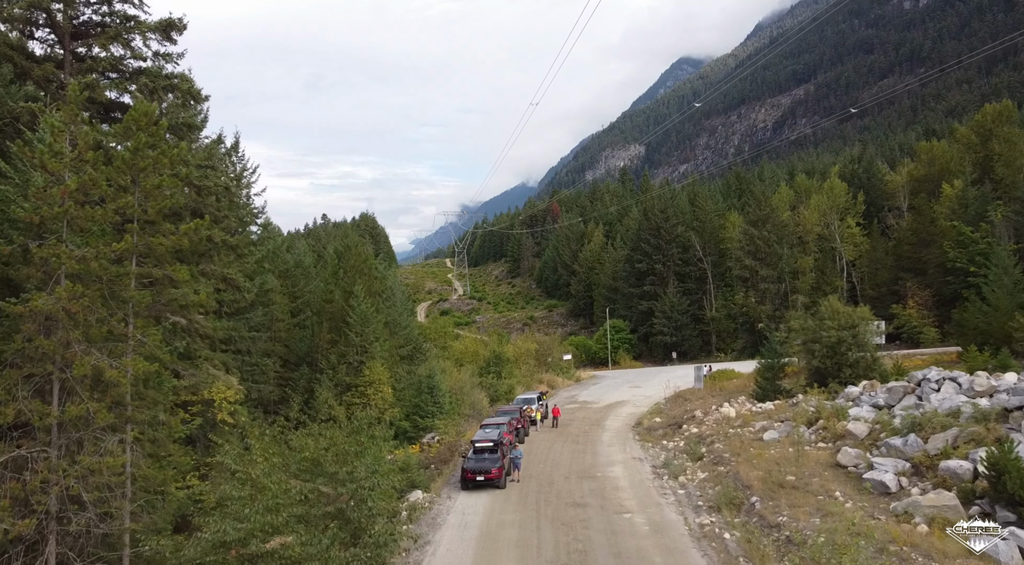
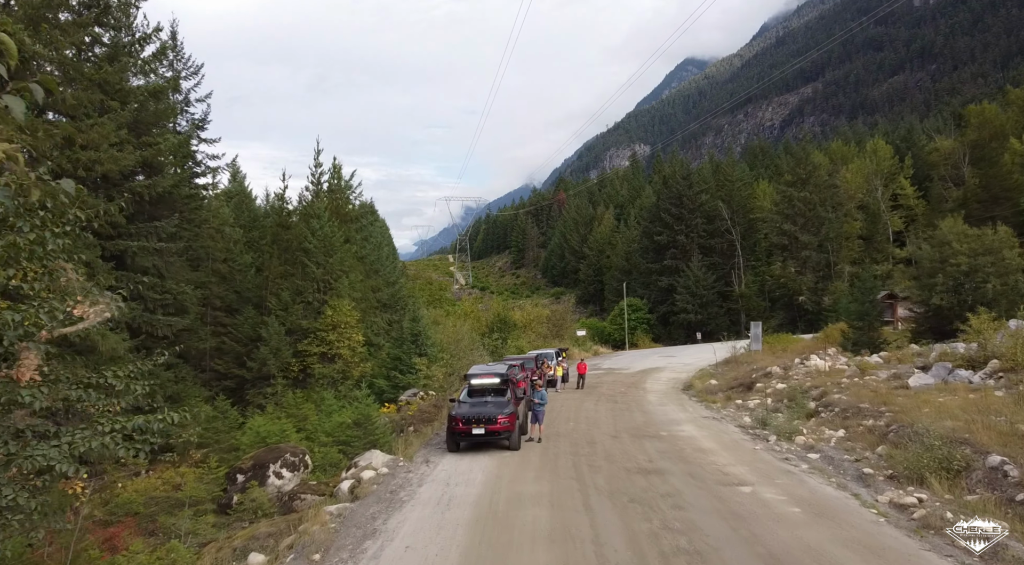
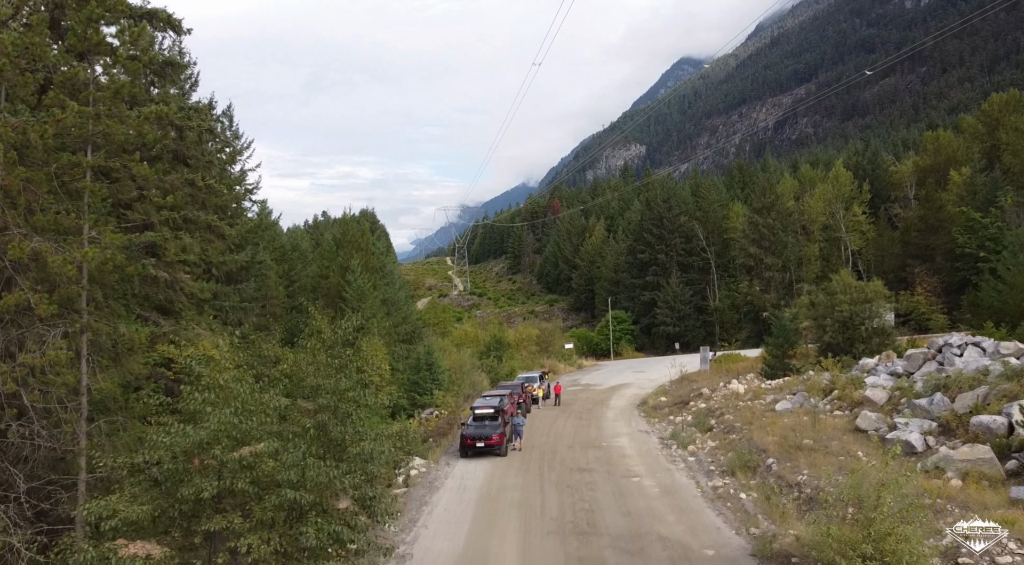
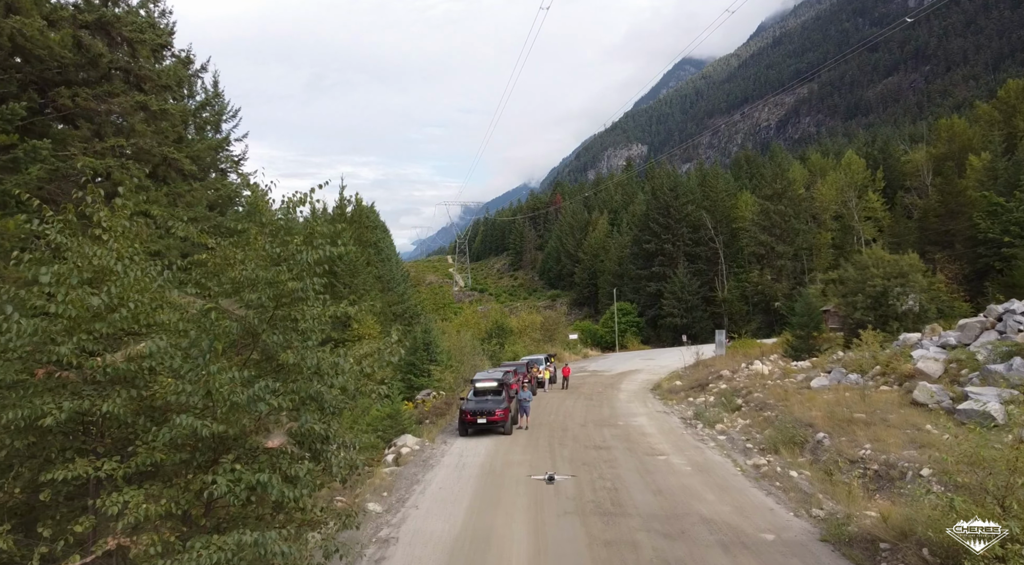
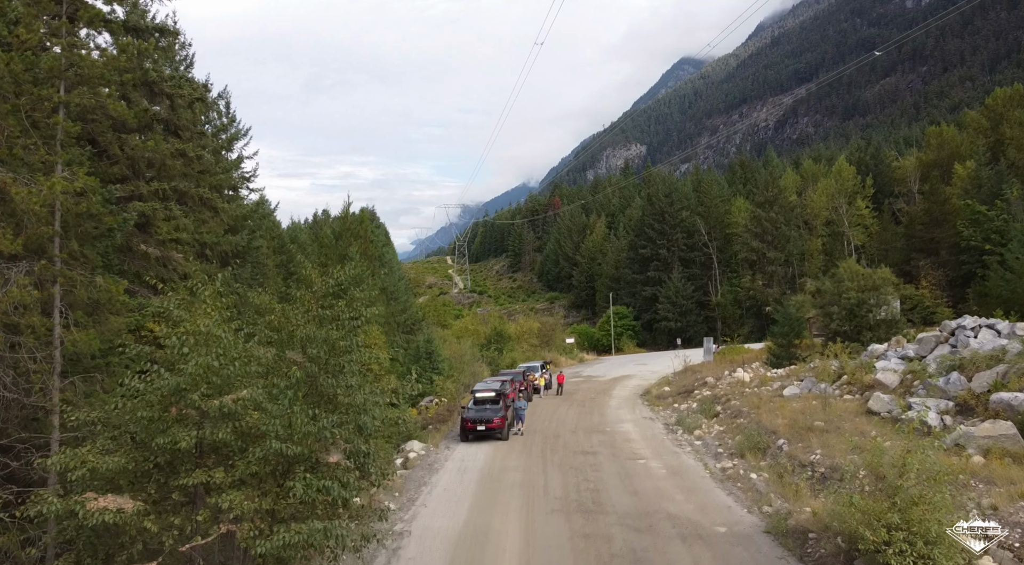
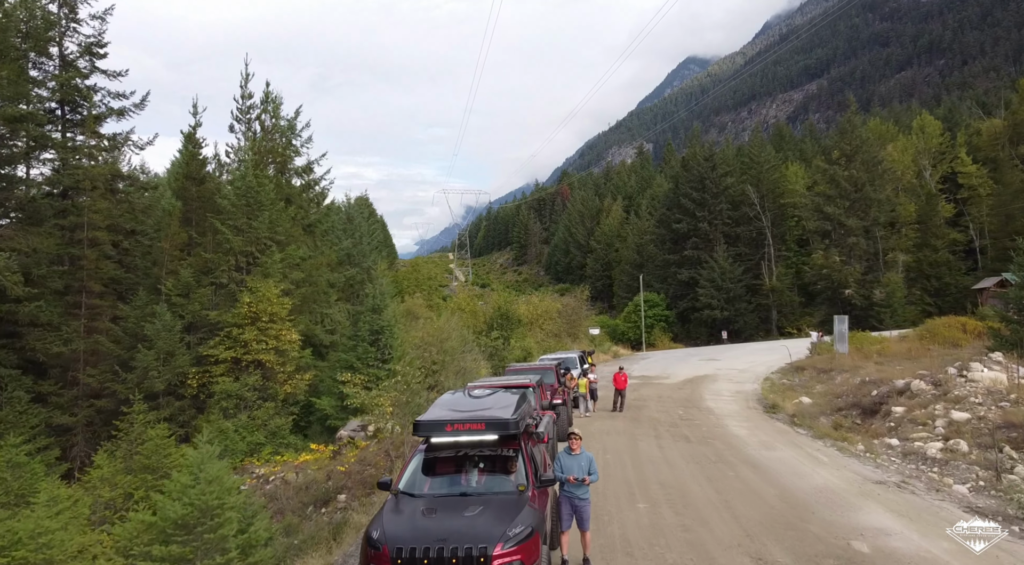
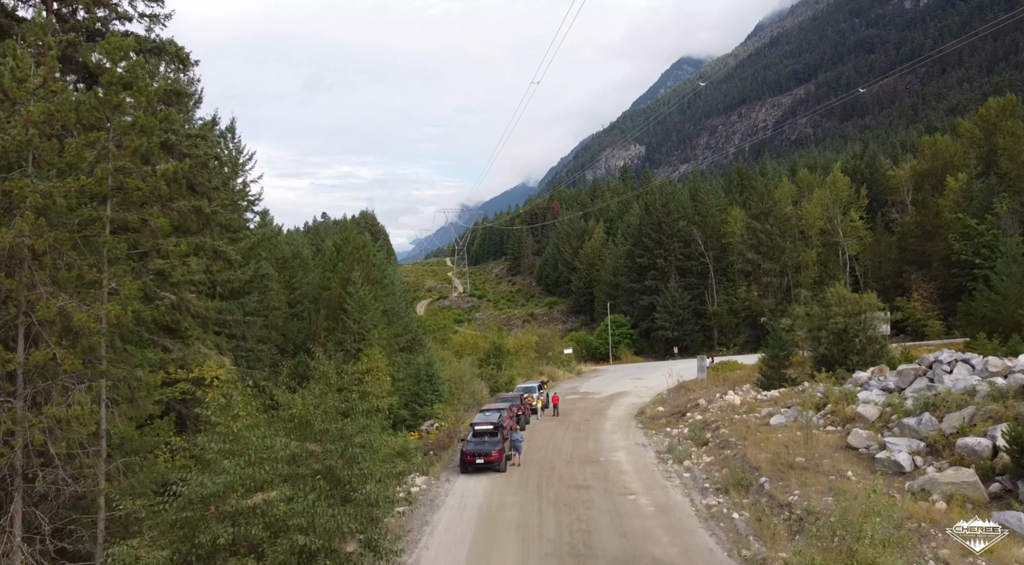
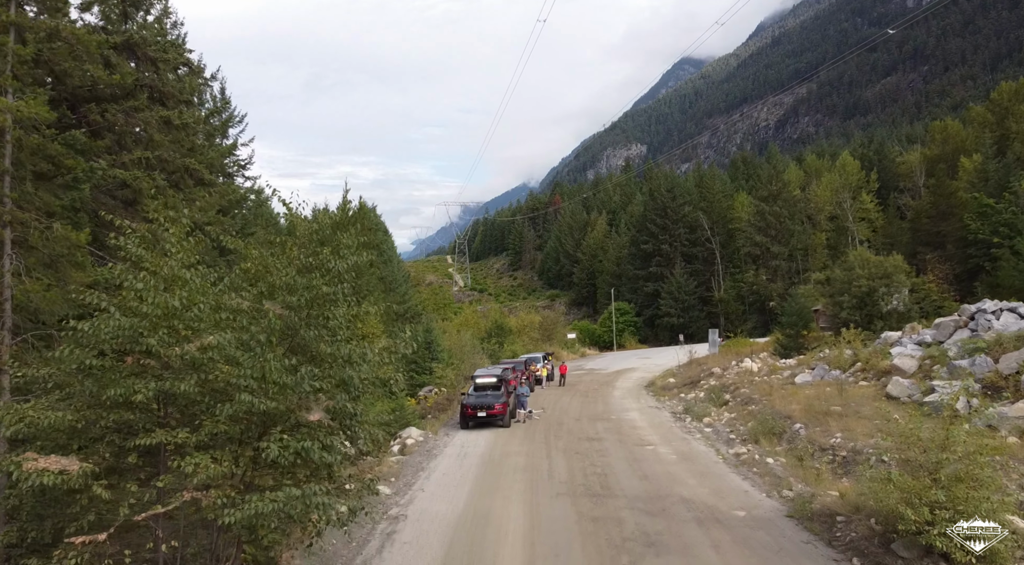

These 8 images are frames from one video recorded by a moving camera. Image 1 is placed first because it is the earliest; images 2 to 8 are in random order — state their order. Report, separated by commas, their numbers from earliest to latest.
7, 3, 5, 8, 4, 2, 6
